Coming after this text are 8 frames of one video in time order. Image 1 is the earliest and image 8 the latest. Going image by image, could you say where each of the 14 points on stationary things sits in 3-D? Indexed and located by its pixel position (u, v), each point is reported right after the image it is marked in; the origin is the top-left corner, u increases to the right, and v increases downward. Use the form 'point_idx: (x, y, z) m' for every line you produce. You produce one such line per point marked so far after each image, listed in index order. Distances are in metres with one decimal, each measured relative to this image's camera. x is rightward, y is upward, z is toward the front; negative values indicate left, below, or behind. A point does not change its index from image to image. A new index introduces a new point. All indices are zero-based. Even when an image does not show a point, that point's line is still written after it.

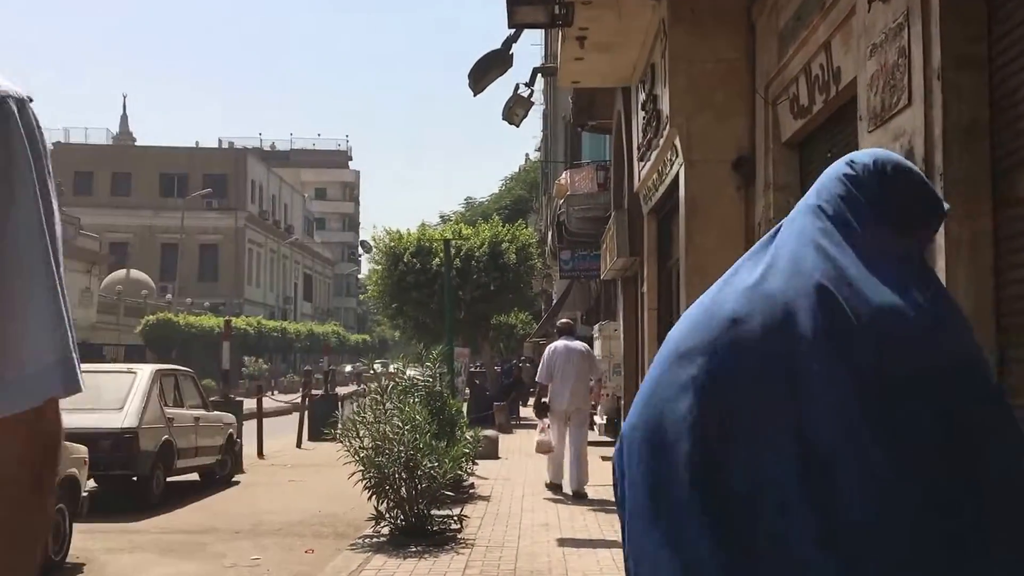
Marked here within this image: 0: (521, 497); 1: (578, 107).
0: (+0.1, -1.6, +10.5) m
1: (+0.7, +1.8, +14.0) m
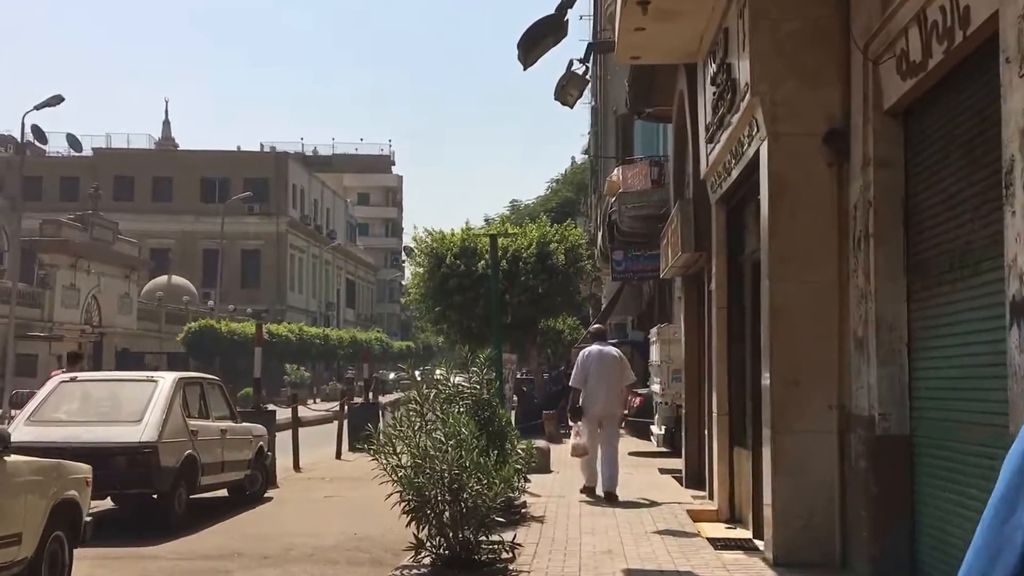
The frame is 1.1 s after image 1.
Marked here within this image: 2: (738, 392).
0: (+0.5, -1.6, +9.4) m
1: (+1.2, +1.9, +12.9) m
2: (+1.6, -0.7, +9.4) m
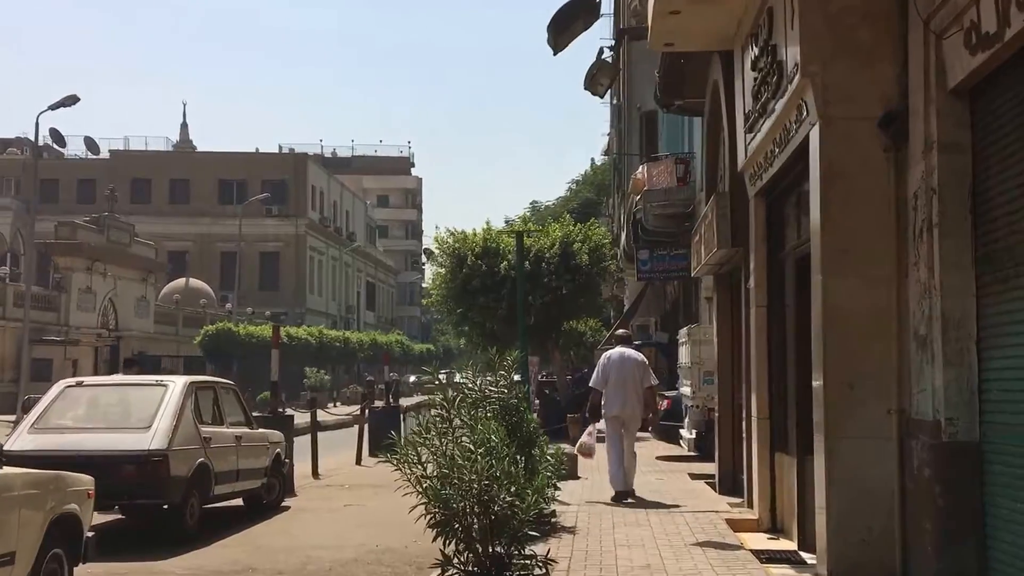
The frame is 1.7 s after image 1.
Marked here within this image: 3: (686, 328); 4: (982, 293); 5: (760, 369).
0: (+0.7, -1.6, +8.8) m
1: (+1.4, +1.9, +12.4) m
2: (+1.8, -0.7, +8.9) m
3: (+1.8, -0.4, +13.9) m
4: (+2.2, 0.0, +6.3) m
5: (+1.7, -0.5, +9.1) m
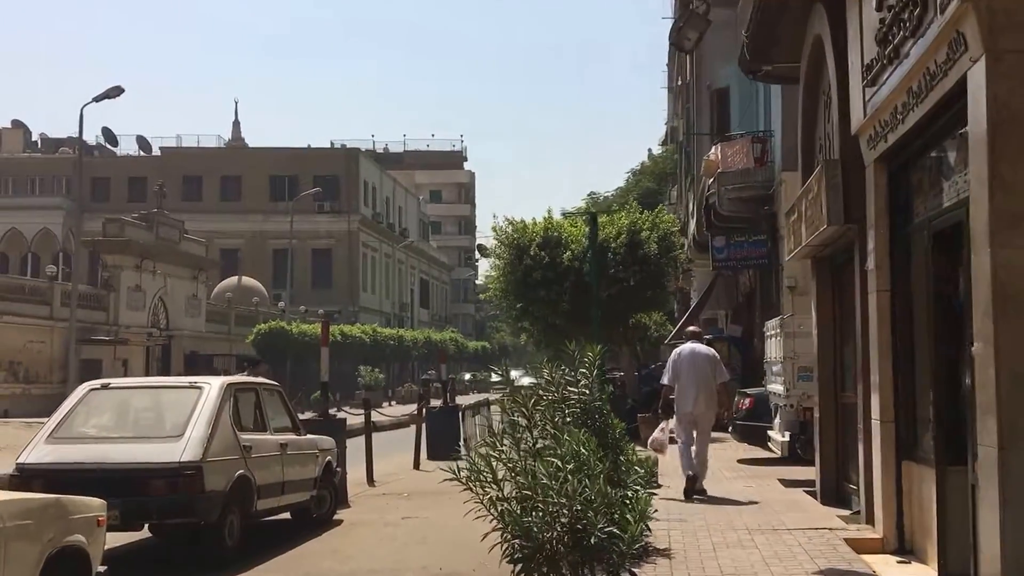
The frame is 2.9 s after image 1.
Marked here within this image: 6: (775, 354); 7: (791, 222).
0: (+1.1, -1.5, +7.6) m
1: (+2.0, +2.0, +11.1) m
2: (+2.3, -0.6, +7.6) m
3: (+2.4, -0.3, +12.6) m
4: (+2.5, +0.1, +5.0) m
5: (+2.1, -0.4, +7.9) m
6: (+2.5, -0.6, +12.8) m
7: (+2.2, +0.5, +10.7) m
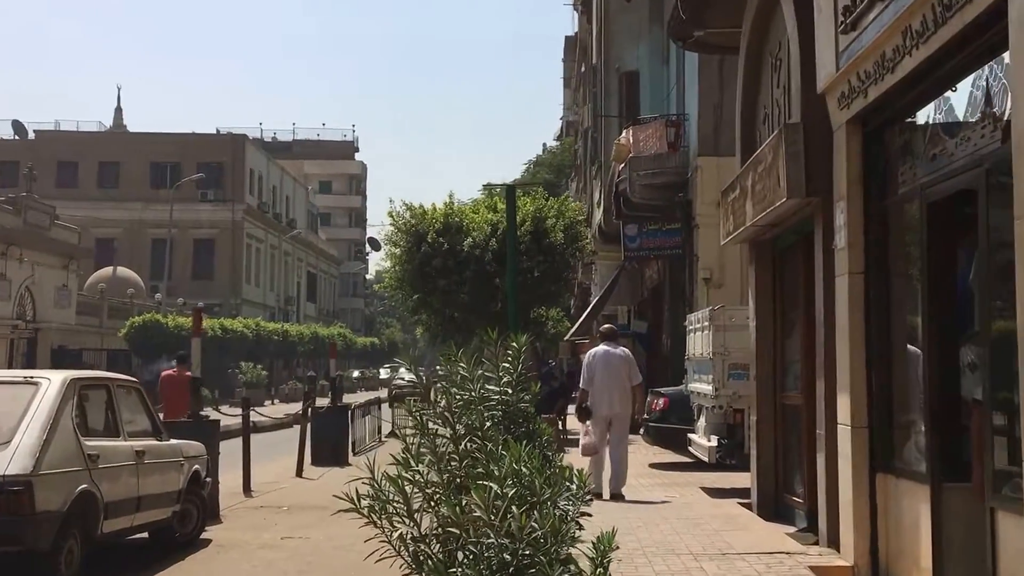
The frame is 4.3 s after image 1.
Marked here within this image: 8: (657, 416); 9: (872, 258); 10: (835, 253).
0: (+0.7, -1.4, +6.4) m
1: (+1.3, +2.1, +9.9) m
2: (+1.8, -0.5, +6.5) m
3: (+1.6, -0.2, +11.5) m
4: (+2.3, +0.1, +3.9) m
5: (+1.7, -0.3, +6.7) m
6: (+1.6, -0.5, +11.6) m
7: (+1.5, +0.6, +9.5) m
8: (+1.6, -1.4, +14.5) m
9: (+1.8, +0.1, +6.7) m
10: (+1.7, +0.2, +7.0) m
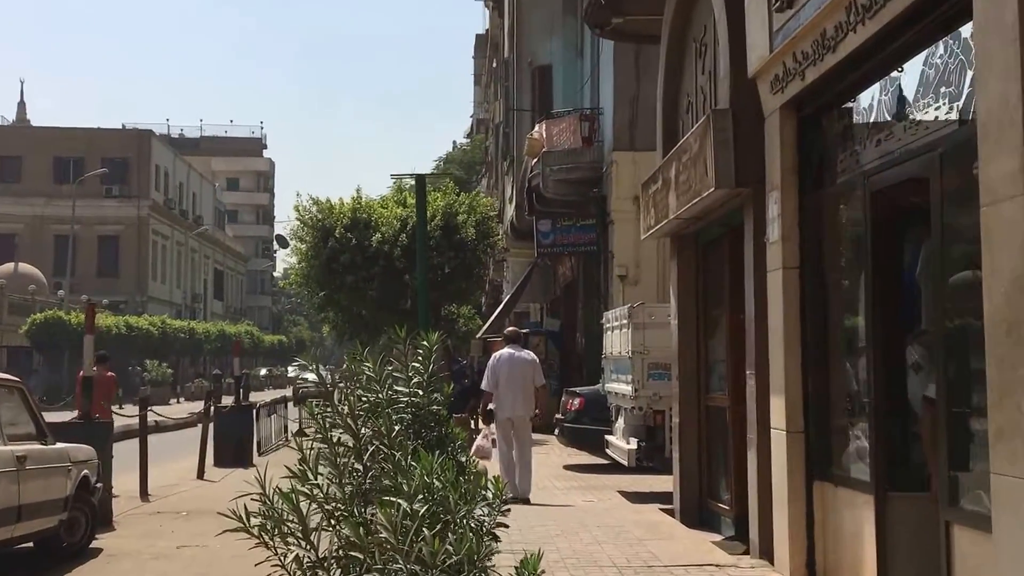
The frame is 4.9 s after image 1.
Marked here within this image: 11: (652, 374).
0: (+0.3, -1.3, +5.9) m
1: (+0.7, +2.1, +9.5) m
2: (+1.4, -0.5, +6.1) m
3: (+0.9, -0.2, +11.1) m
4: (+2.1, +0.2, +3.5) m
5: (+1.3, -0.3, +6.3) m
6: (+0.9, -0.5, +11.2) m
7: (+0.9, +0.6, +9.1) m
8: (+0.6, -1.3, +14.1) m
9: (+1.4, +0.2, +6.3) m
10: (+1.2, +0.2, +6.6) m
11: (+1.1, -0.7, +10.5) m
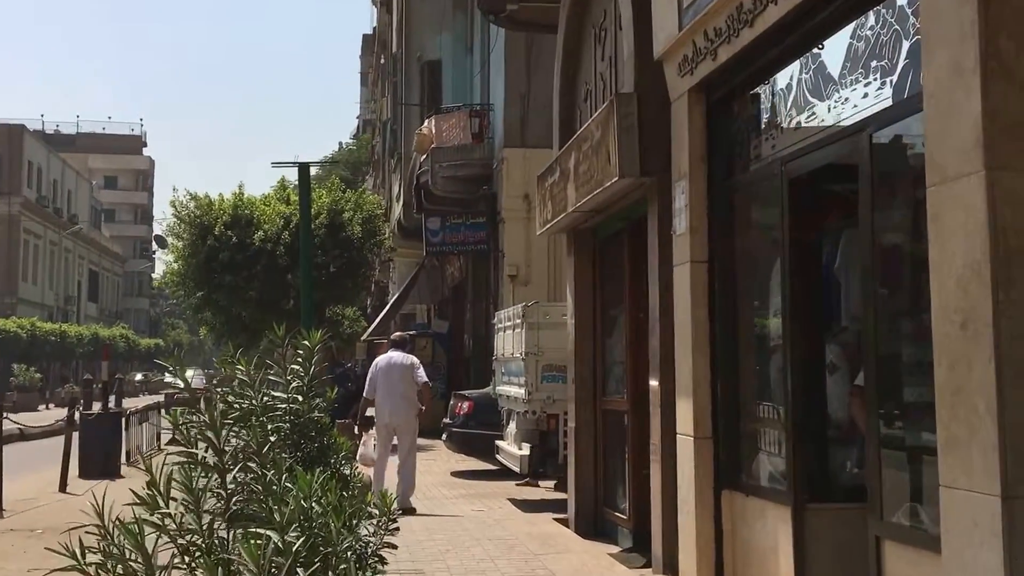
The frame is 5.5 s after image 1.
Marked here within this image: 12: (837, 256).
0: (-0.1, -1.3, +5.4) m
1: (-0.1, +2.1, +9.0) m
2: (+1.0, -0.5, +5.7) m
3: (0.0, -0.2, +10.6) m
4: (+1.8, +0.2, +3.2) m
5: (+0.8, -0.3, +5.9) m
6: (0.0, -0.5, +10.8) m
7: (+0.2, +0.7, +8.6) m
8: (-0.5, -1.3, +13.6) m
9: (+0.9, +0.2, +5.9) m
10: (+0.7, +0.2, +6.2) m
11: (+0.2, -0.7, +10.1) m
12: (+1.2, +0.1, +5.1) m
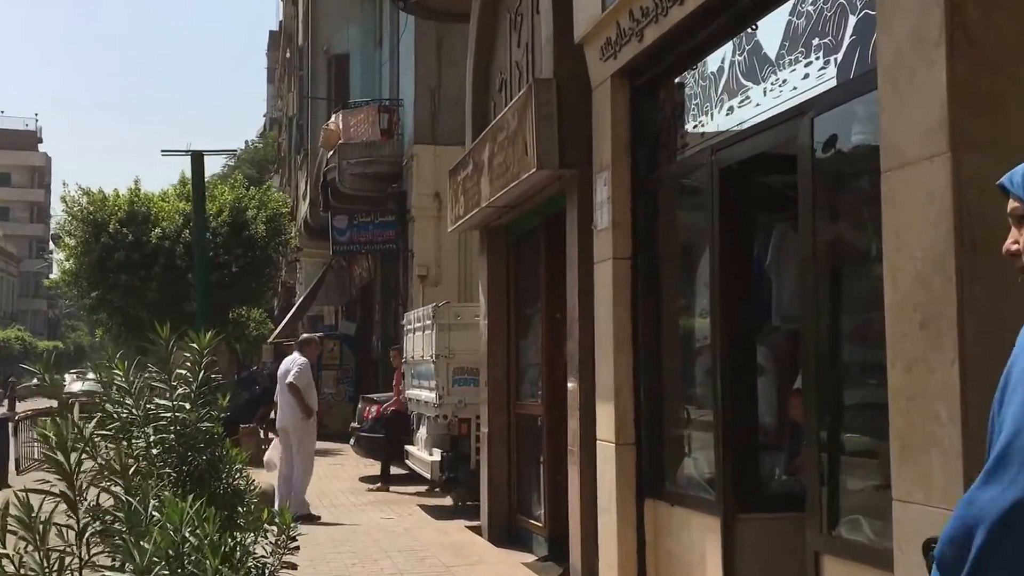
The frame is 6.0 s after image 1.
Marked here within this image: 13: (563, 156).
0: (-0.5, -1.3, +5.0) m
1: (-0.6, +2.1, +8.6) m
2: (+0.6, -0.4, +5.4) m
3: (-0.7, -0.2, +10.2) m
4: (+1.7, +0.2, +2.9) m
5: (+0.4, -0.3, +5.6) m
6: (-0.7, -0.5, +10.4) m
7: (-0.3, +0.7, +8.3) m
8: (-1.4, -1.3, +13.2) m
9: (+0.5, +0.2, +5.6) m
10: (+0.4, +0.2, +5.9) m
11: (-0.4, -0.6, +9.7) m
12: (+0.9, +0.1, +4.8) m
13: (+0.2, +0.6, +6.0) m
